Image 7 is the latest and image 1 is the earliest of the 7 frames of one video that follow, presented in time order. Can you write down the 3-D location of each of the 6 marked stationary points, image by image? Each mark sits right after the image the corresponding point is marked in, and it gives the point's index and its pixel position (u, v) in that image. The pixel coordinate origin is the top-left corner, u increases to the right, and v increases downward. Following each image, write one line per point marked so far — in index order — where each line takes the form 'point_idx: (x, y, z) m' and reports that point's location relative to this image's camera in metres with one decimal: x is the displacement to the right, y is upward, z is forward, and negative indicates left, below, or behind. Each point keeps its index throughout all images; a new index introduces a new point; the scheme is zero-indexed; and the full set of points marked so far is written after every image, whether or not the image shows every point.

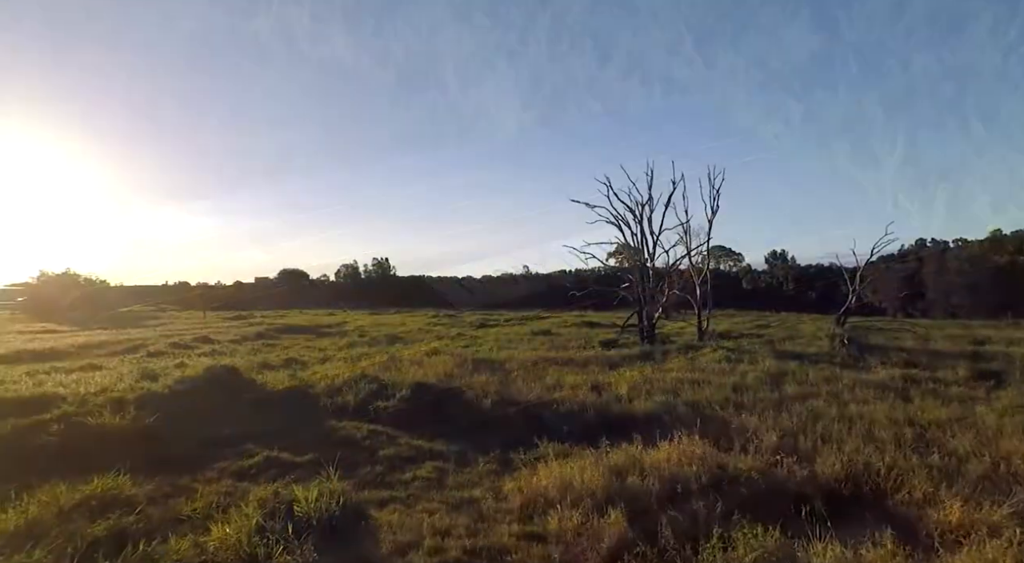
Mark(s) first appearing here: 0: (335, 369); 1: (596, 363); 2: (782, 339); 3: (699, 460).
0: (-3.5, -1.7, +12.3) m
1: (+1.7, -1.7, +12.4) m
2: (+7.6, -1.7, +17.3) m
3: (+1.6, -1.6, +5.4) m
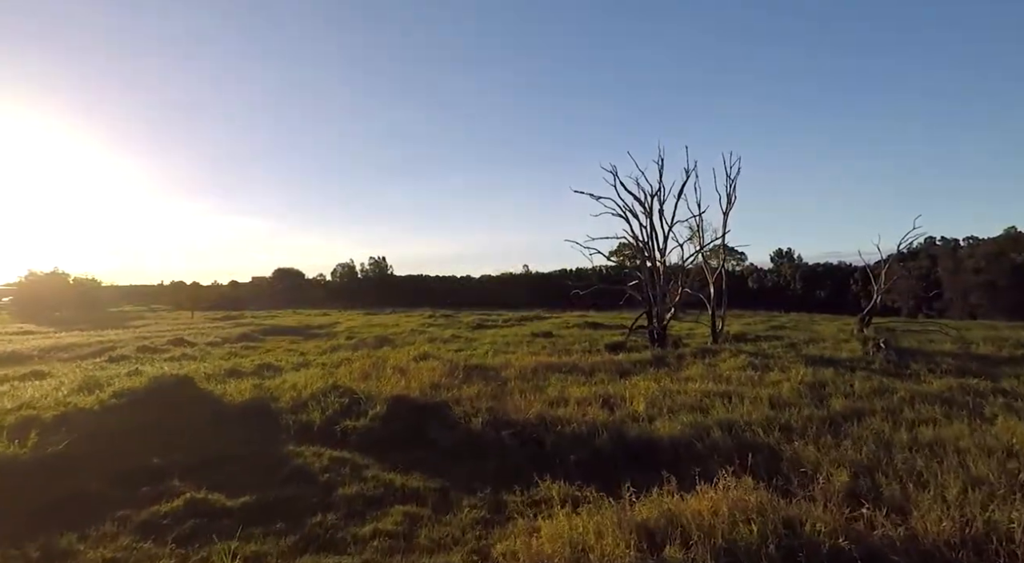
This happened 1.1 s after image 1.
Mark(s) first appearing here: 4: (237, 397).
0: (-3.6, -1.7, +10.8) m
1: (+1.6, -1.6, +11.0) m
2: (+7.5, -1.6, +15.9) m
3: (+1.6, -1.5, +4.0) m
4: (-4.1, -1.7, +9.1) m
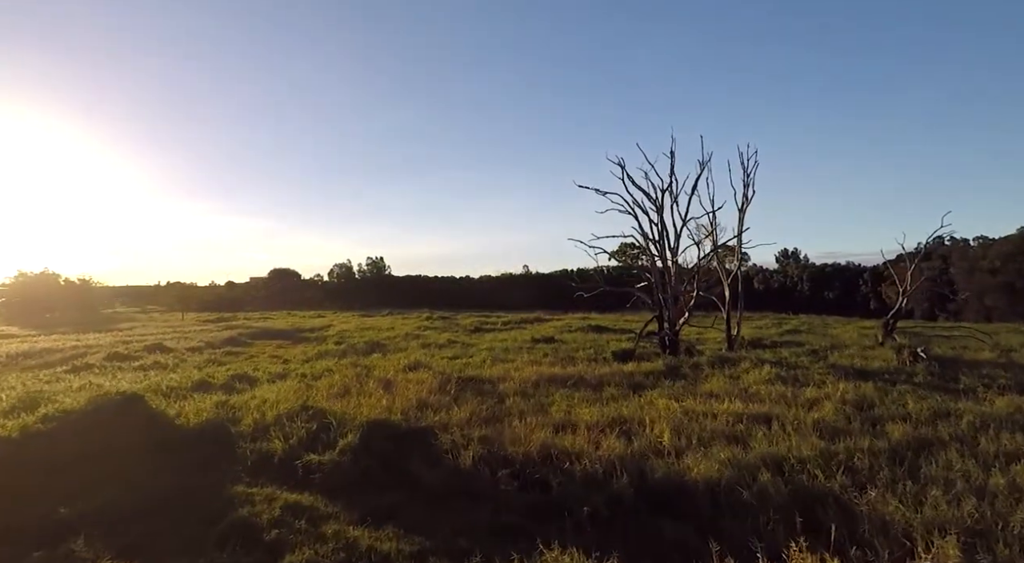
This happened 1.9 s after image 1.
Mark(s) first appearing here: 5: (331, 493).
0: (-3.6, -1.7, +9.6) m
1: (+1.6, -1.6, +9.8) m
2: (+7.5, -1.6, +14.7) m
3: (+1.5, -1.5, +2.7) m
4: (-4.1, -1.7, +7.9) m
5: (-1.6, -1.8, +5.4) m
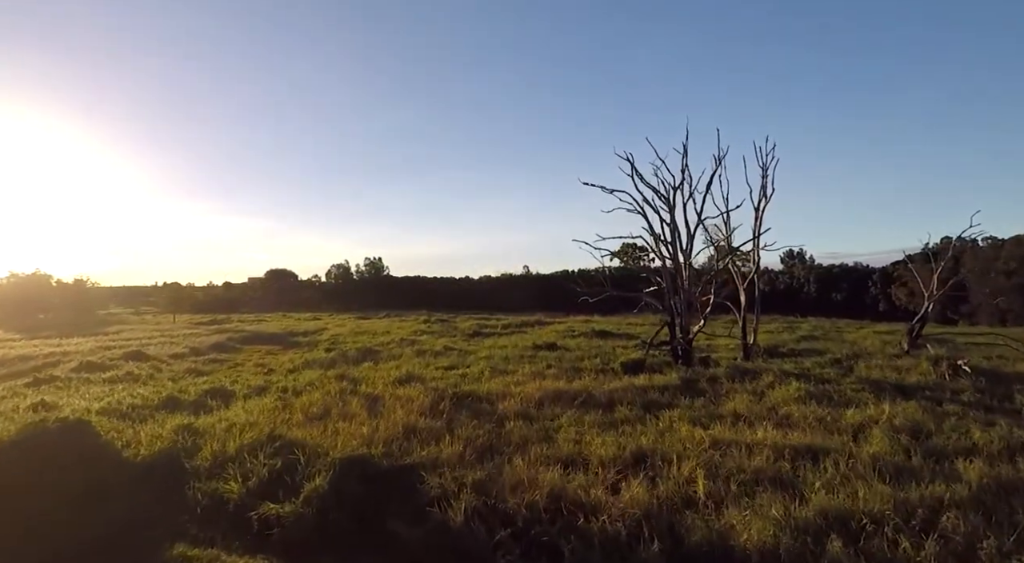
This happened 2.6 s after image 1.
0: (-3.6, -1.8, +8.6) m
1: (+1.6, -1.7, +8.8) m
2: (+7.5, -1.7, +13.7) m
3: (+1.6, -1.6, +1.7) m
4: (-4.1, -1.8, +6.9) m
5: (-1.6, -1.9, +4.4) m
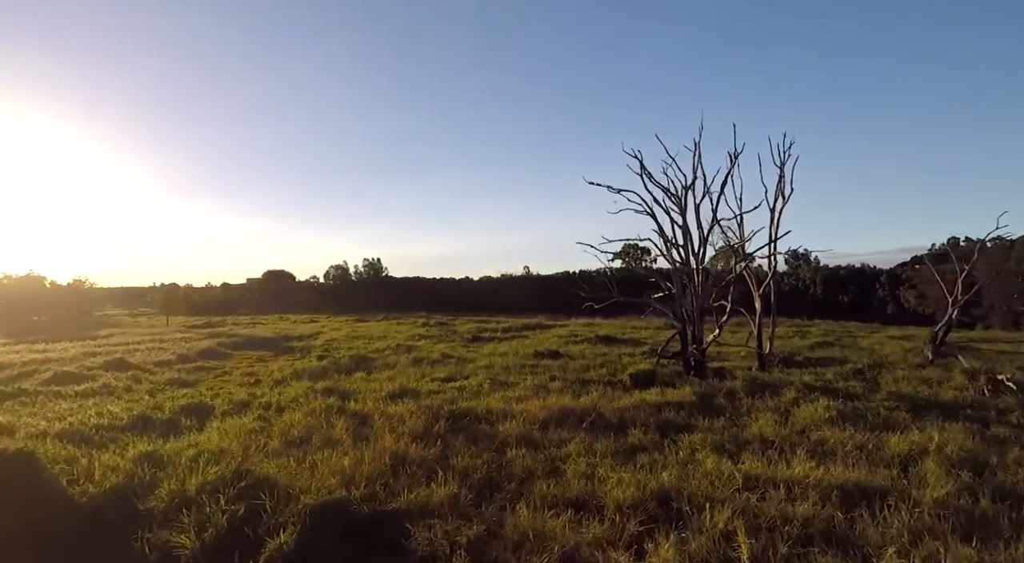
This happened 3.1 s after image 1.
0: (-3.5, -1.9, +7.8) m
1: (+1.6, -1.9, +7.9) m
2: (+7.5, -1.9, +12.8) m
3: (+1.6, -1.8, +0.9) m
4: (-4.0, -1.9, +6.0) m
5: (-1.5, -2.0, +3.6) m
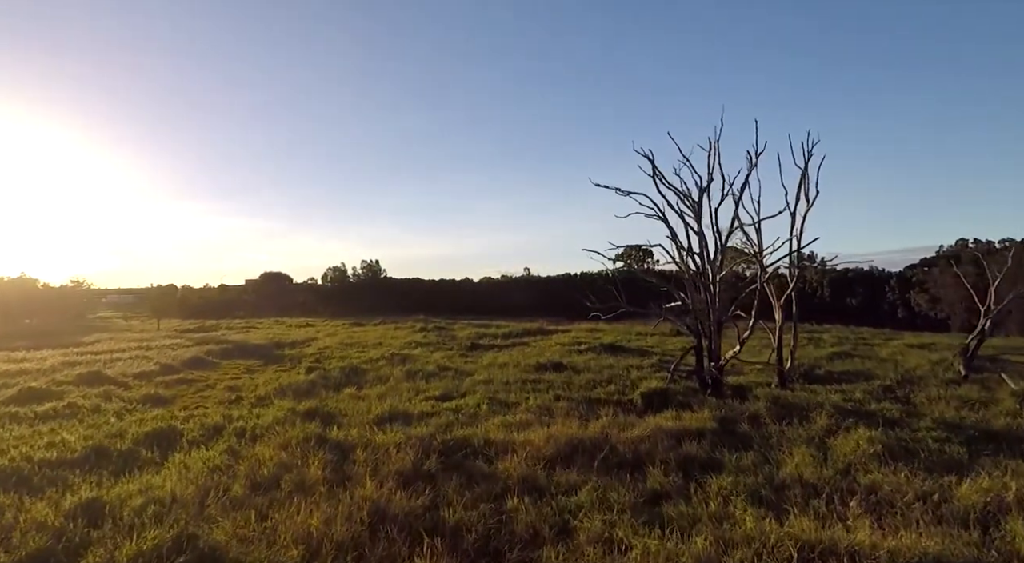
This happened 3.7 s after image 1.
0: (-3.5, -2.1, +6.8) m
1: (+1.7, -2.0, +6.9) m
2: (+7.5, -2.0, +11.8) m
3: (+1.6, -1.9, -0.1) m
4: (-4.0, -2.1, +5.0) m
5: (-1.5, -2.2, +2.6) m
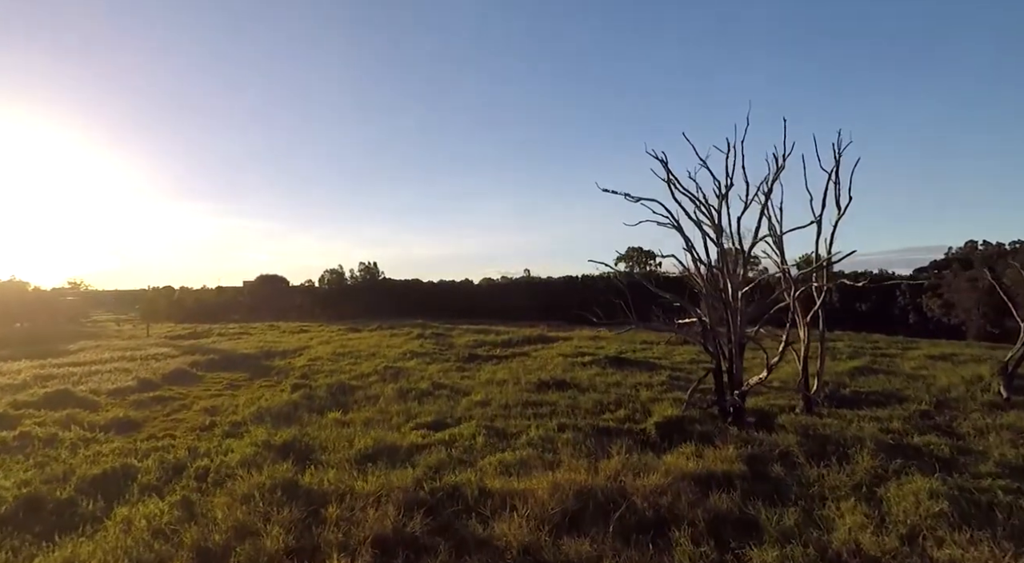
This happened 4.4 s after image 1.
0: (-3.5, -2.4, +5.7) m
1: (+1.6, -2.3, +5.8) m
2: (+7.5, -2.3, +10.7) m
3: (+1.6, -2.2, -1.2) m
4: (-4.0, -2.4, +3.9) m
5: (-1.5, -2.5, +1.5) m
